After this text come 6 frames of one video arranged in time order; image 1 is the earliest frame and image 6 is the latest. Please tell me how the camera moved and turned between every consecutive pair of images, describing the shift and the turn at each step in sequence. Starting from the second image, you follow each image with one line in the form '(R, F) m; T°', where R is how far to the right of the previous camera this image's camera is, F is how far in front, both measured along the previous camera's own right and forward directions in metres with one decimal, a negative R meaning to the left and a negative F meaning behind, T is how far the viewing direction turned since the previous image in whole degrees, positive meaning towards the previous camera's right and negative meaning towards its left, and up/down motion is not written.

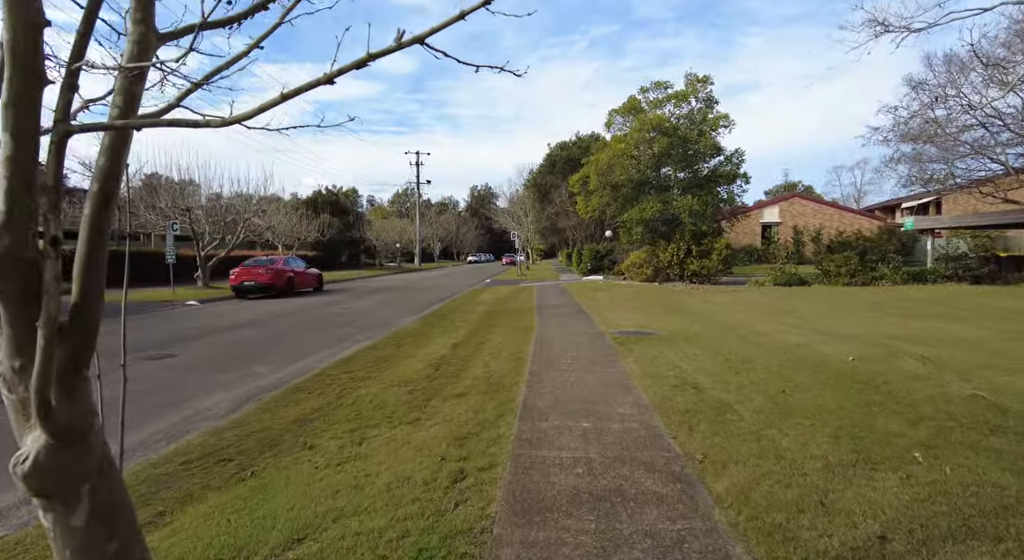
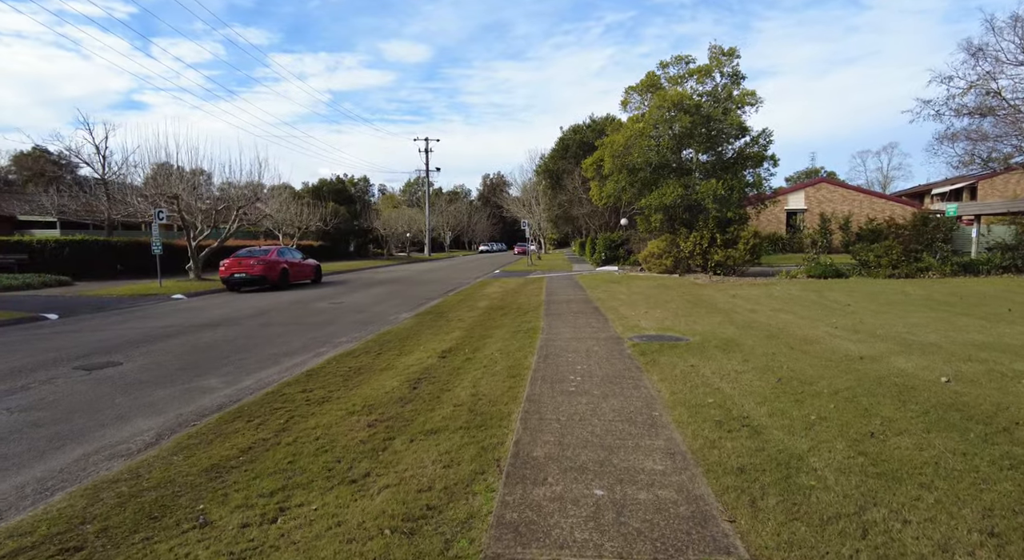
(+0.2, +1.5) m; -1°
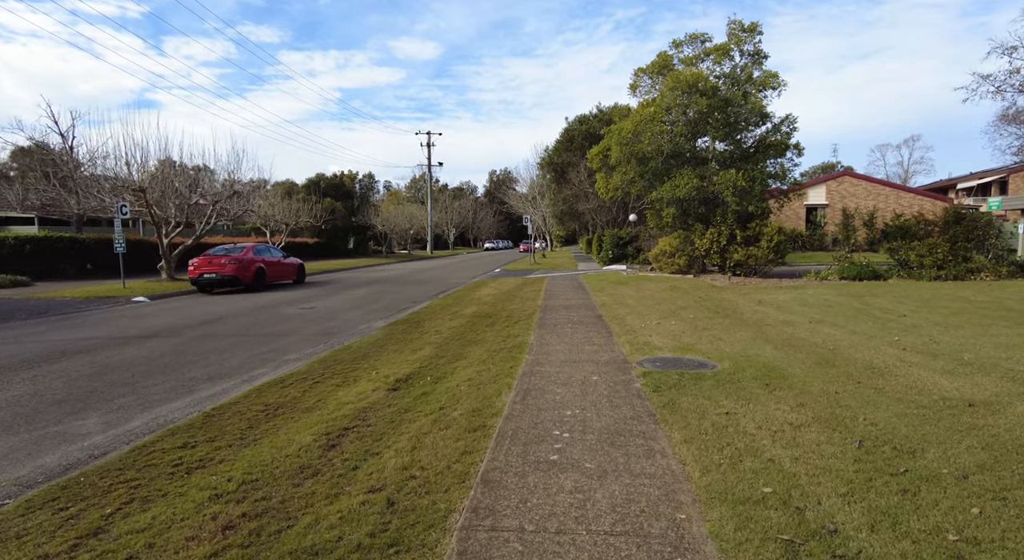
(+0.4, +1.8) m; -1°
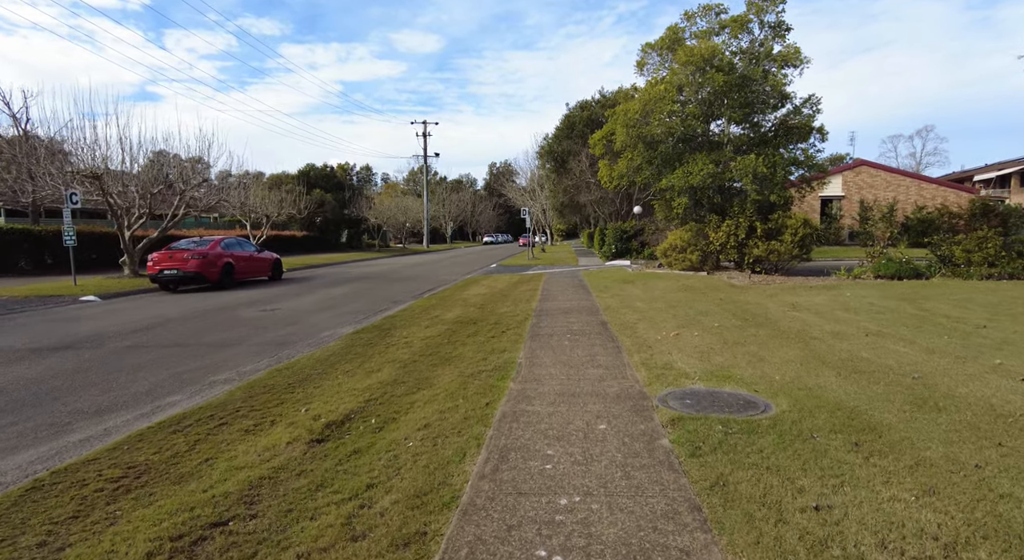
(+0.2, +1.7) m; 0°
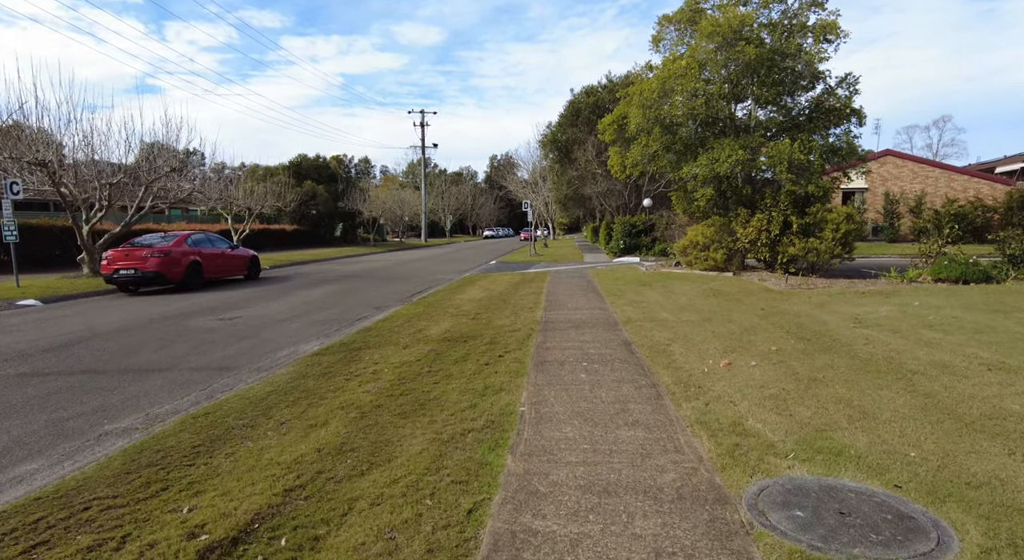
(0.0, +1.8) m; 0°
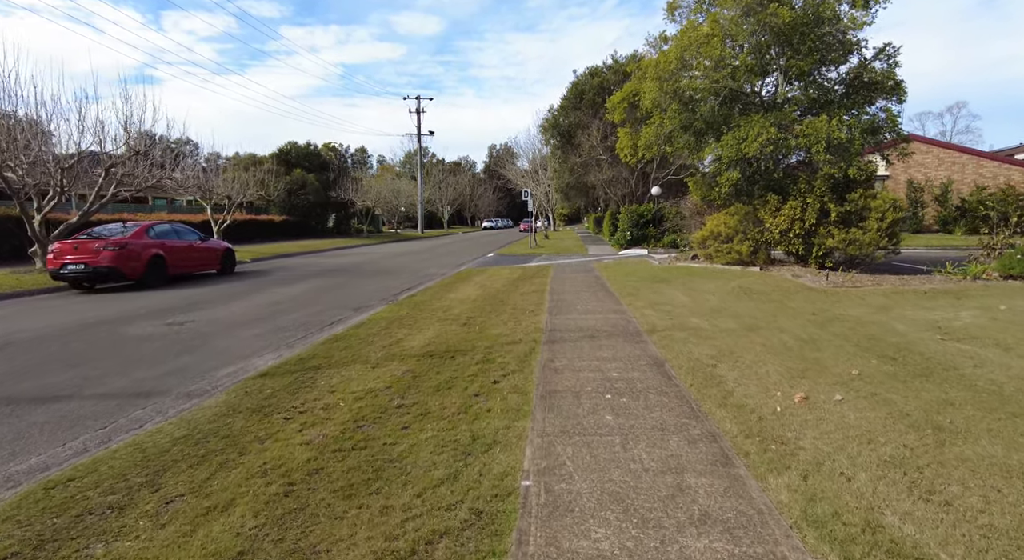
(0.0, +1.6) m; 0°
